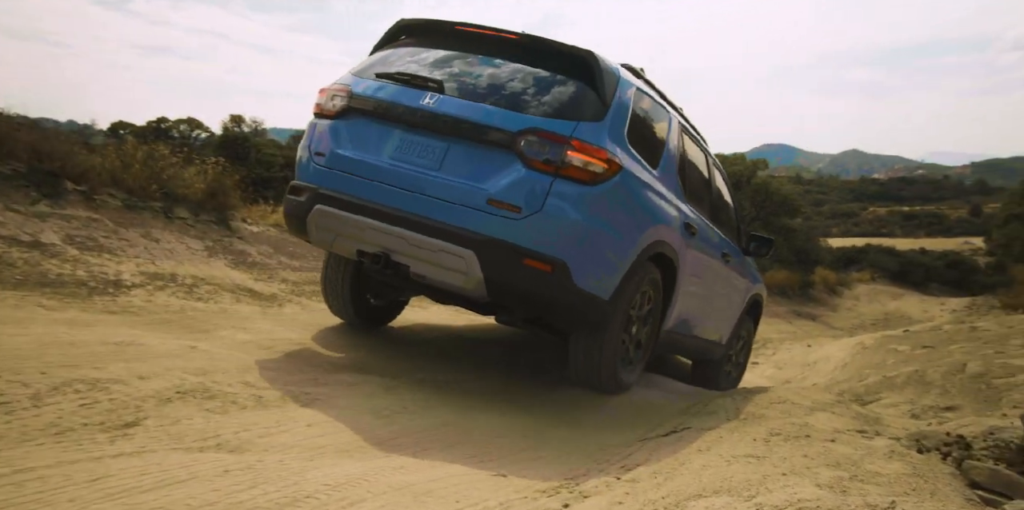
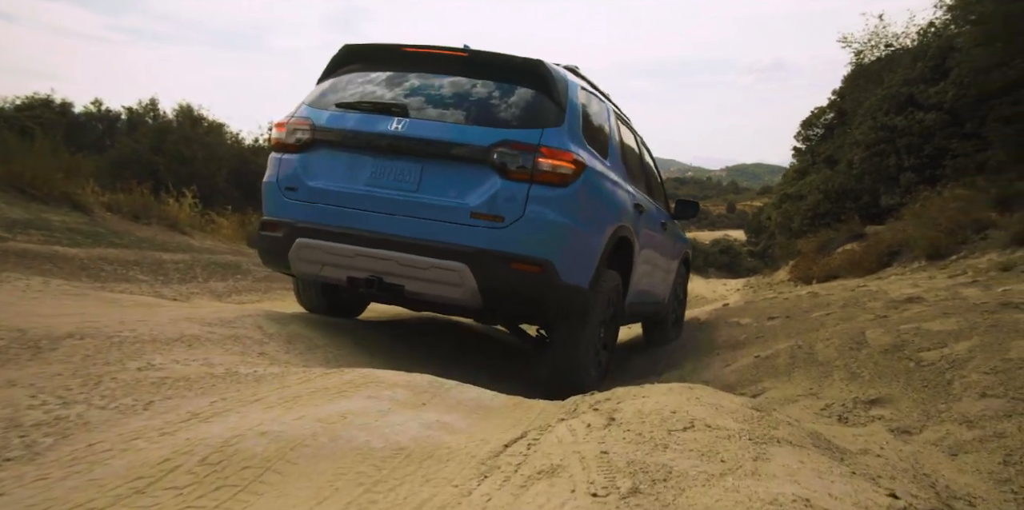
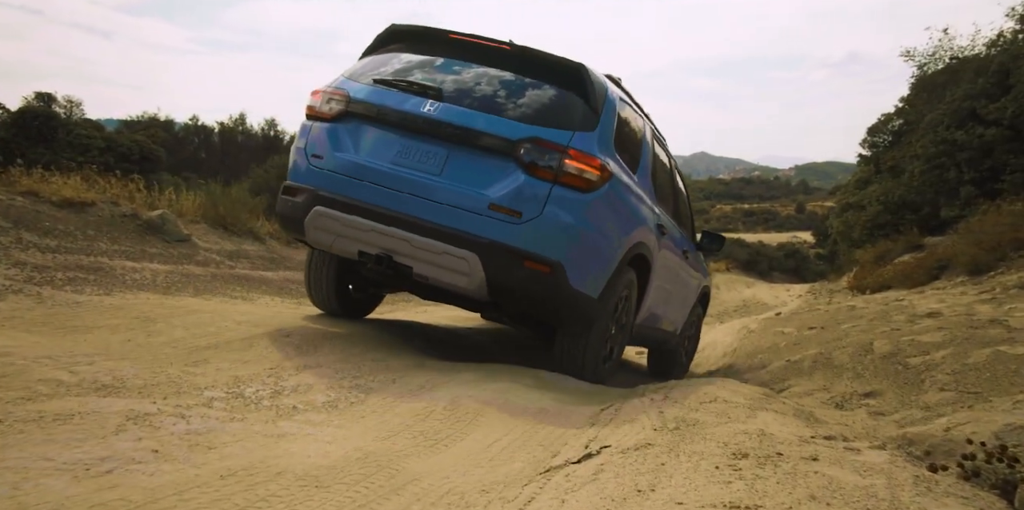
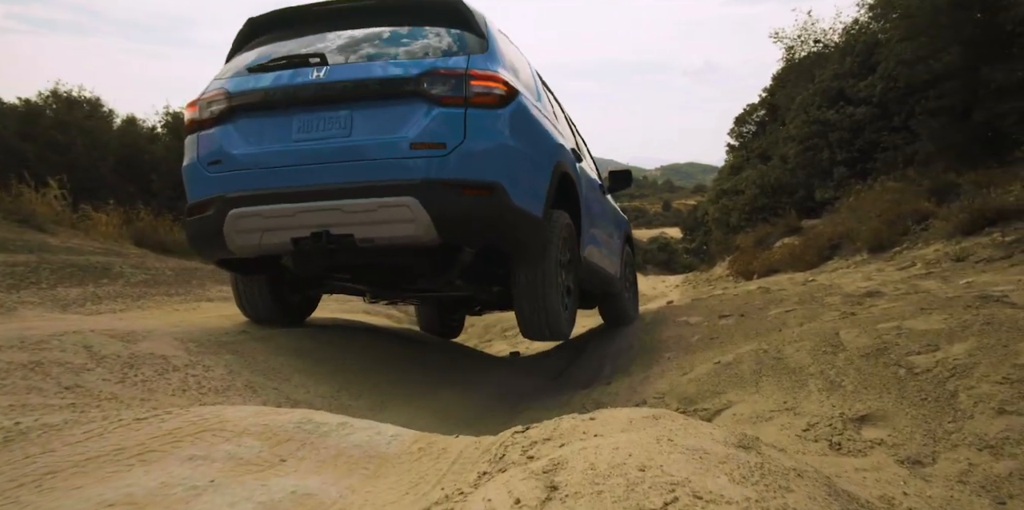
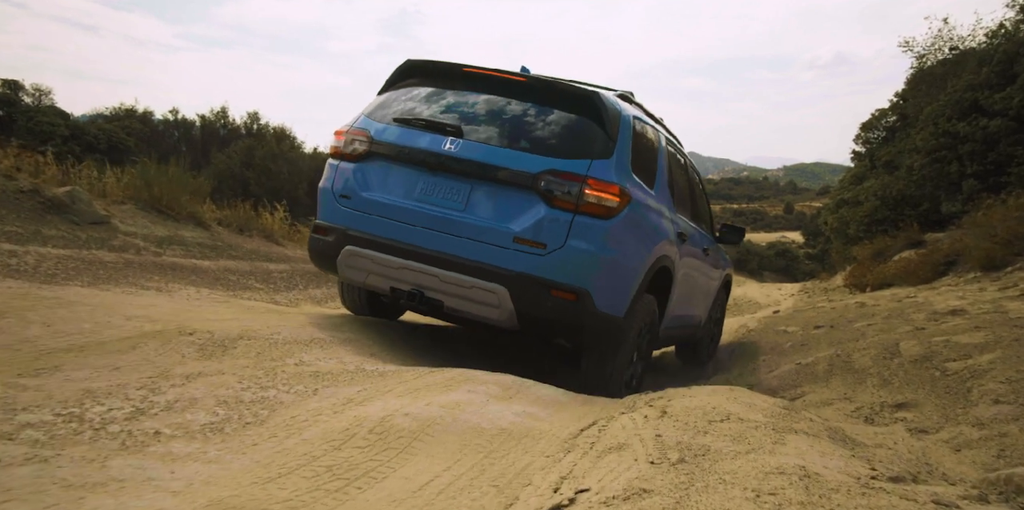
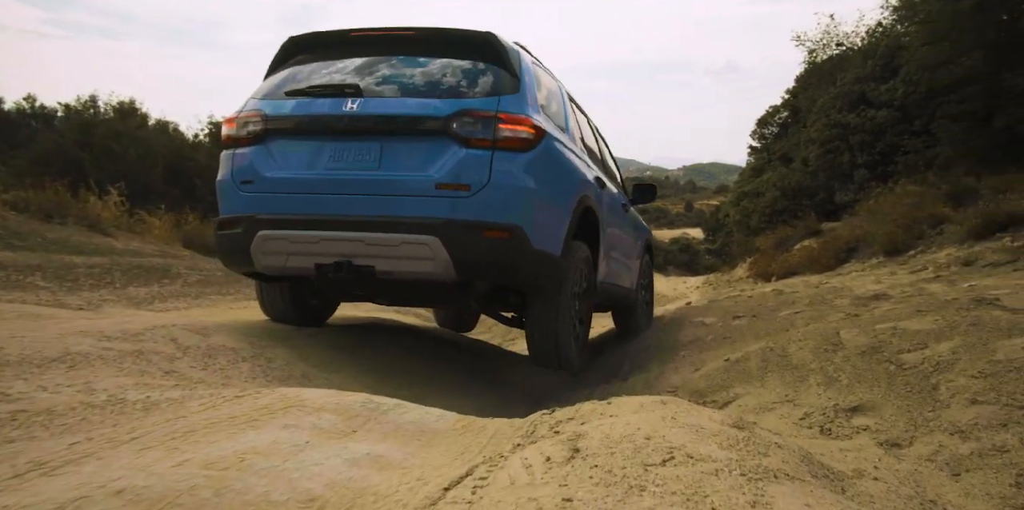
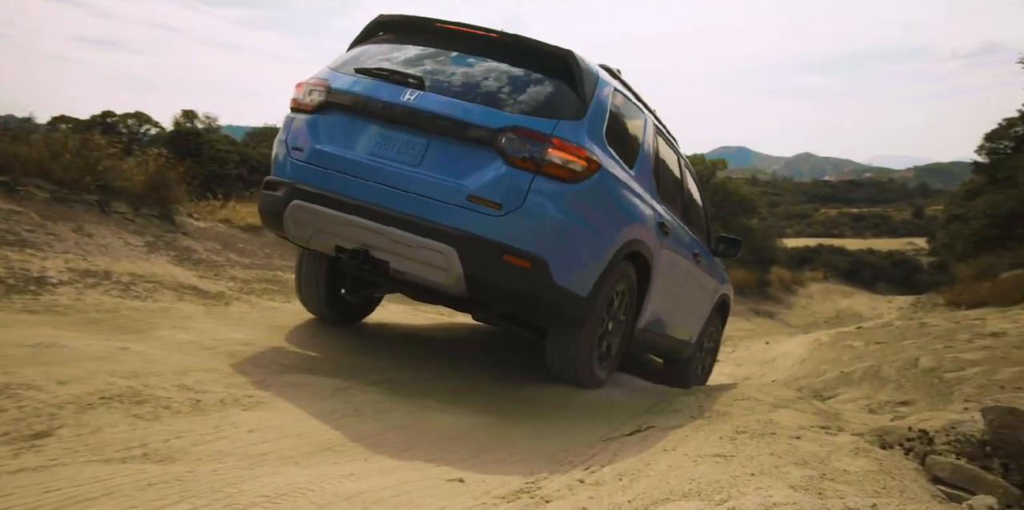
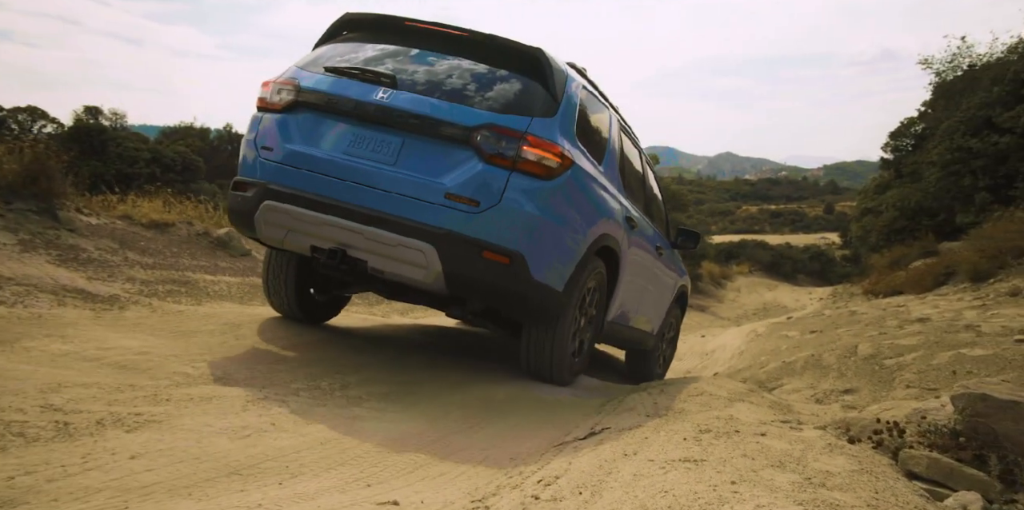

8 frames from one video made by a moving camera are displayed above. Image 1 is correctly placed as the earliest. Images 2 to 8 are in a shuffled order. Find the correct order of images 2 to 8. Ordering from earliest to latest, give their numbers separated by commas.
7, 8, 3, 5, 2, 6, 4
